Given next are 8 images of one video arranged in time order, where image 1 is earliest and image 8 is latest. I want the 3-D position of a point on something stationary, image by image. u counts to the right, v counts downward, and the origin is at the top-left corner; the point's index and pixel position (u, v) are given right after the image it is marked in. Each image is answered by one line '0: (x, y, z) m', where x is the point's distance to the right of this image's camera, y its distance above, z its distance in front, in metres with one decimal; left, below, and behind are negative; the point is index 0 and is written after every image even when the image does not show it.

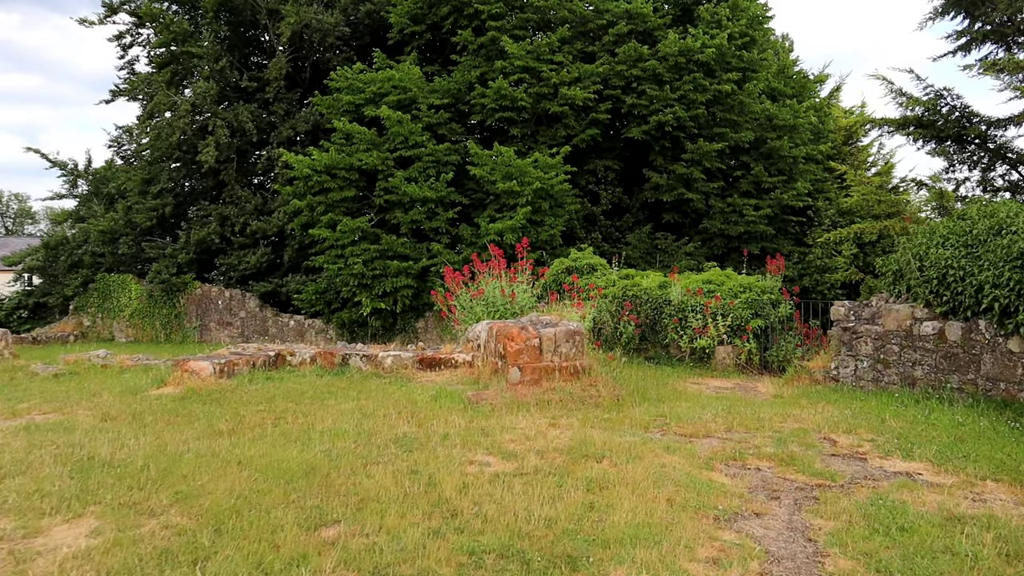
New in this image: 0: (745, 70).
0: (+4.9, +4.6, +17.3) m
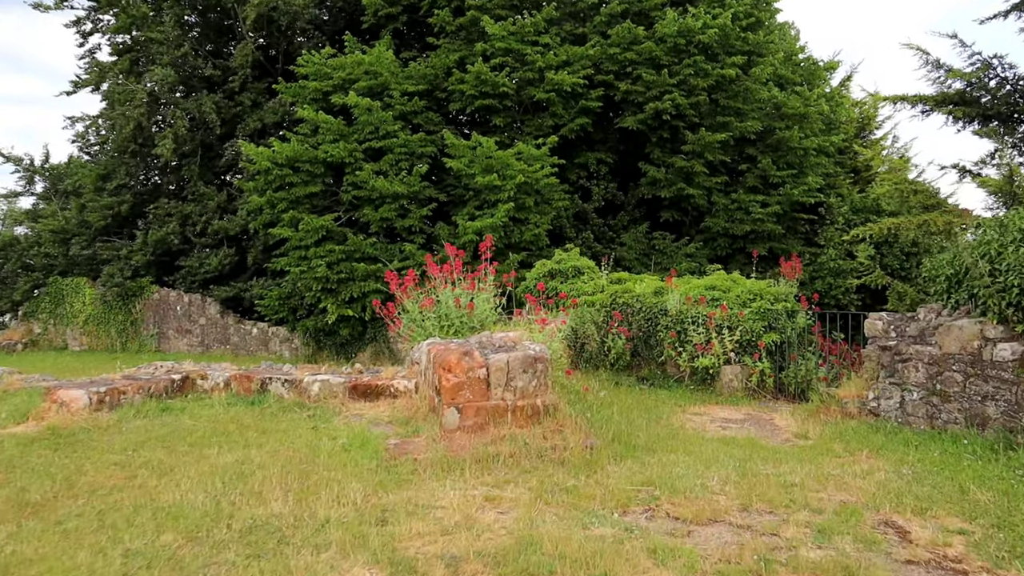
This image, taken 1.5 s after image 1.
0: (+4.6, +4.5, +15.8) m
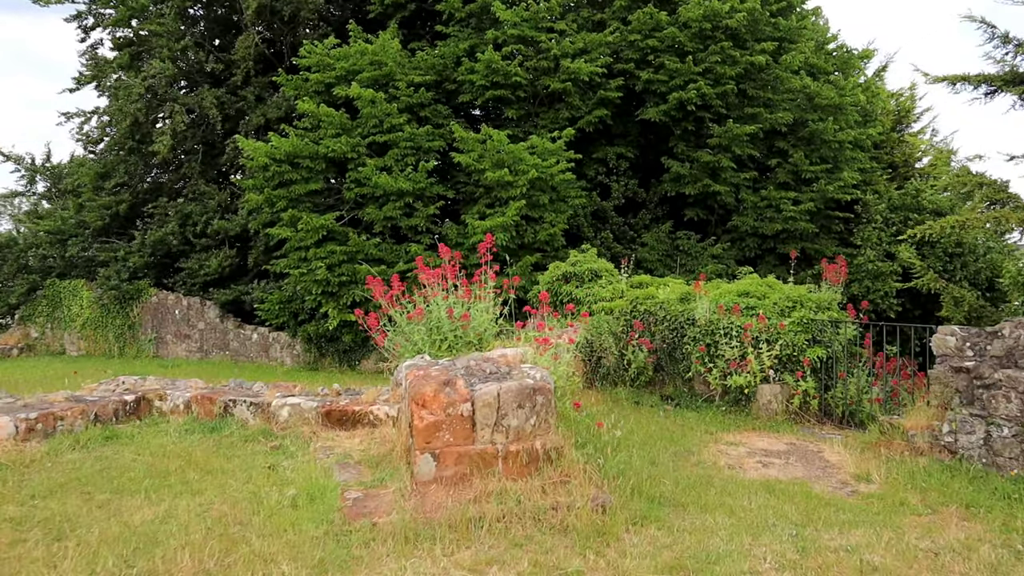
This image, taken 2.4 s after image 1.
0: (+4.9, +4.5, +14.7) m
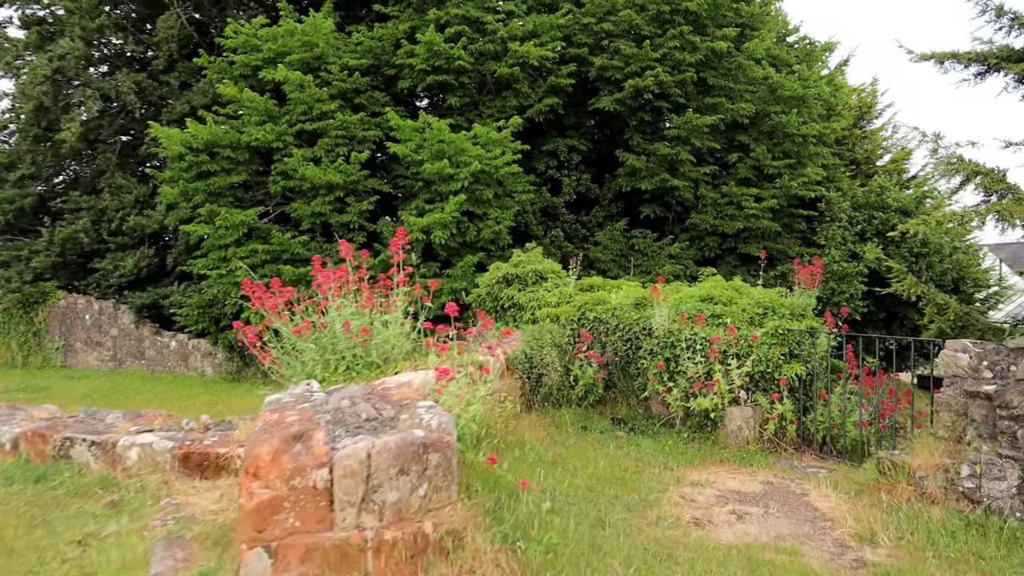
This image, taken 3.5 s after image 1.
0: (+3.9, +4.4, +13.9) m
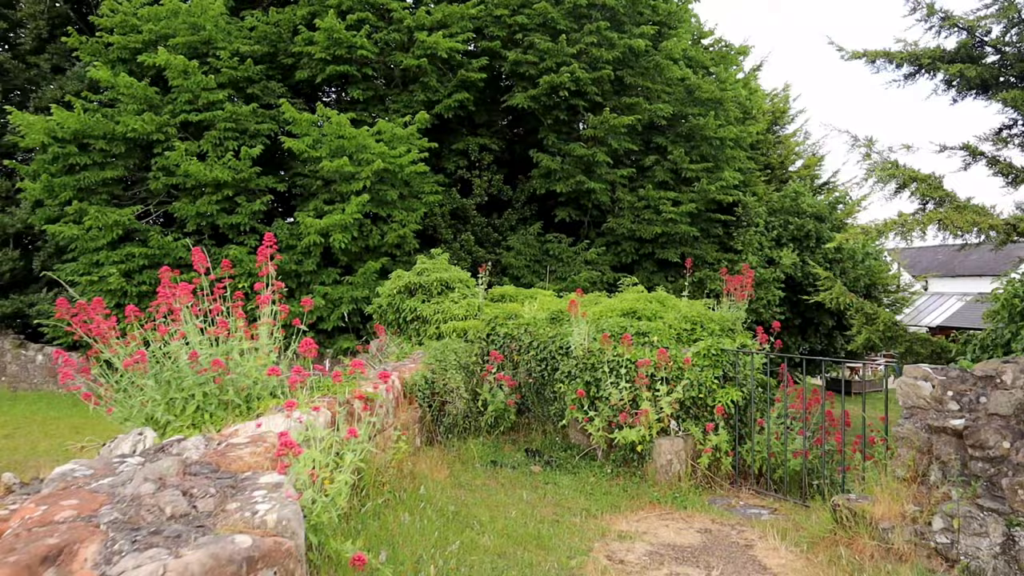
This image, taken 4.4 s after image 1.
0: (+2.4, +4.3, +13.4) m
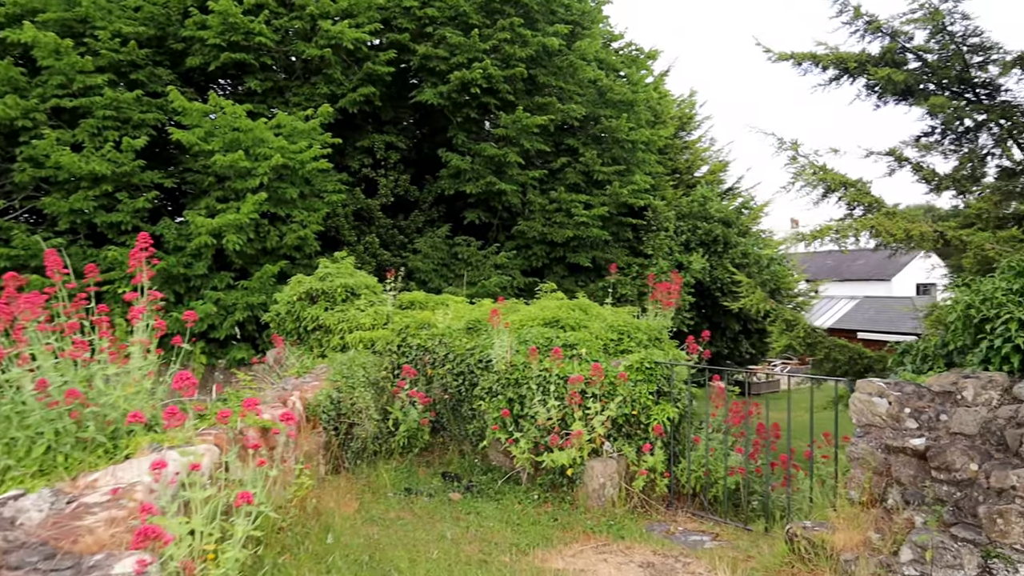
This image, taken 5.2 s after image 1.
0: (+1.0, +4.2, +13.2) m
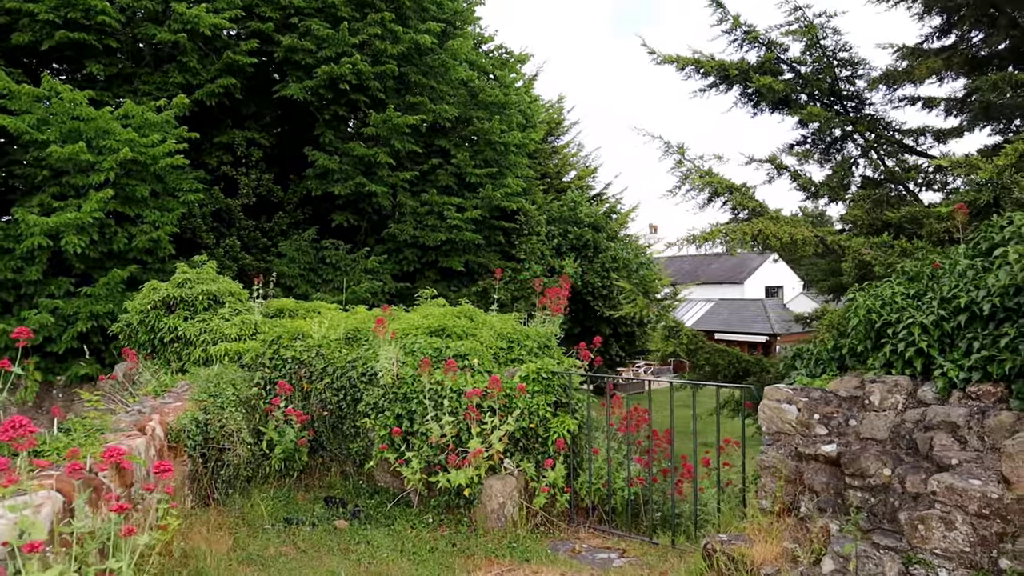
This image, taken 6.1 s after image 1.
0: (-1.1, +4.1, +12.9) m
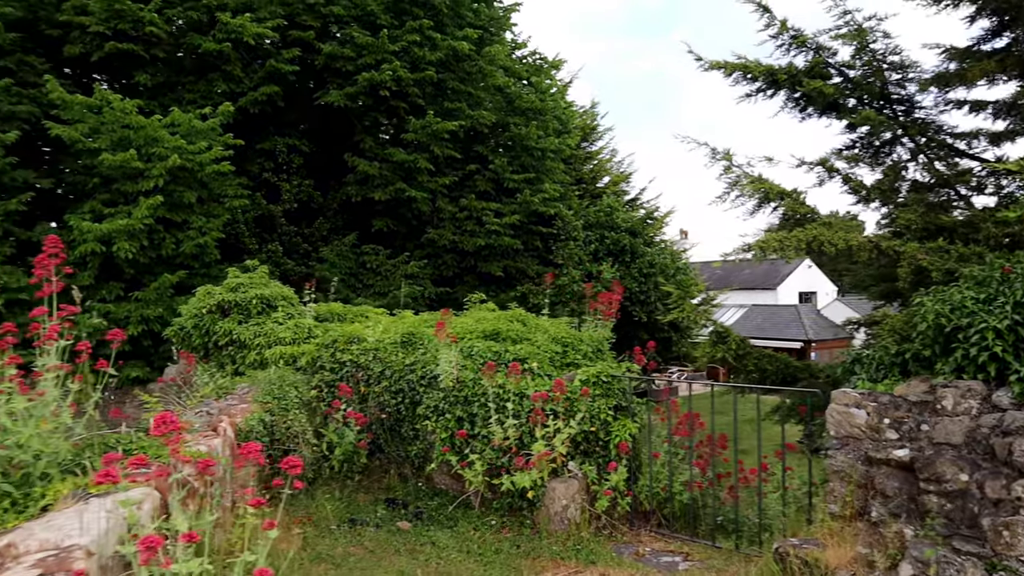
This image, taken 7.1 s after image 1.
0: (-0.5, +4.1, +13.0) m
